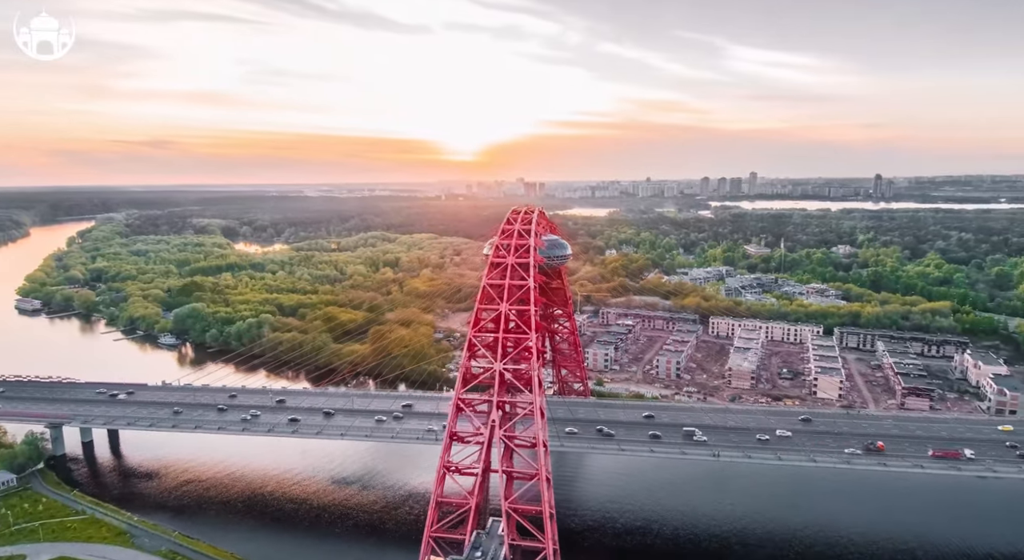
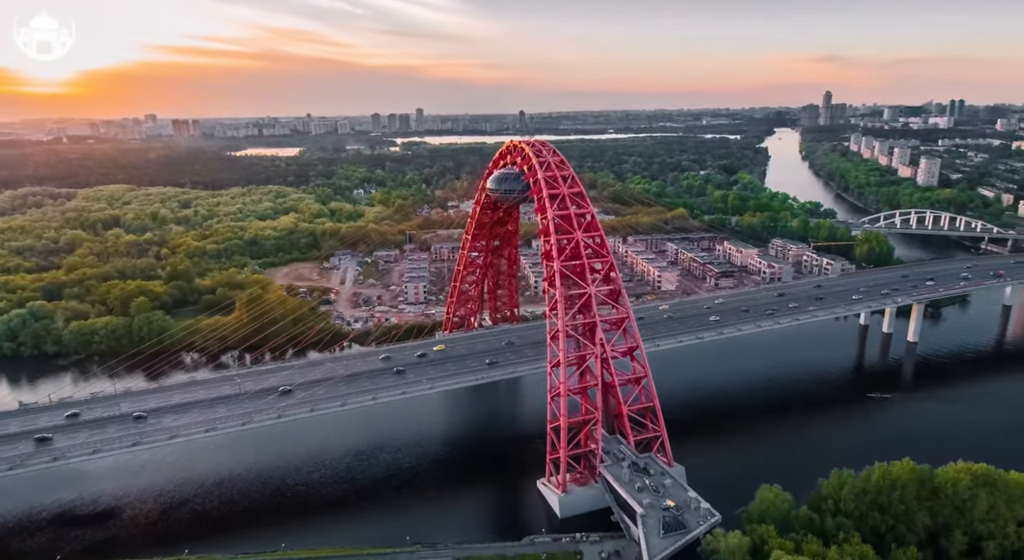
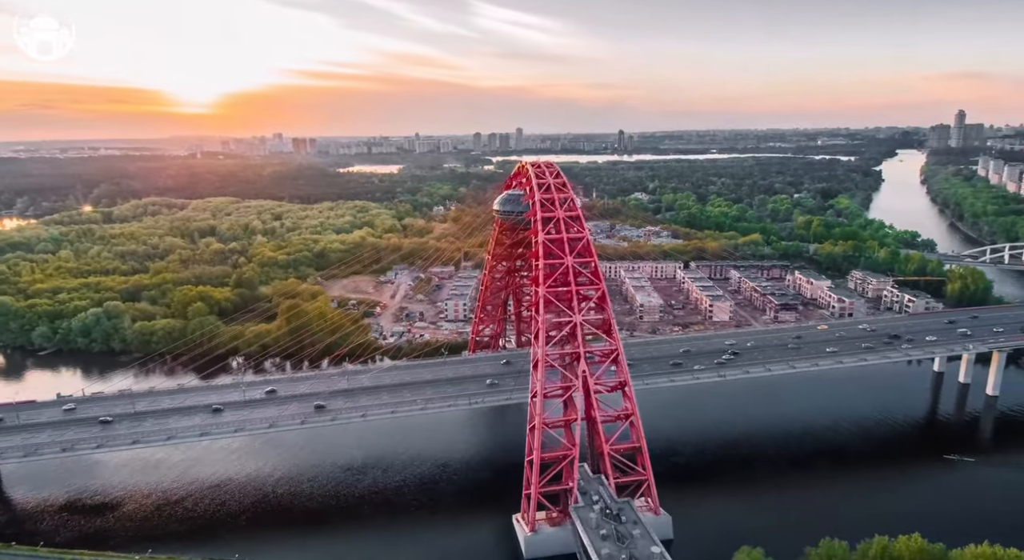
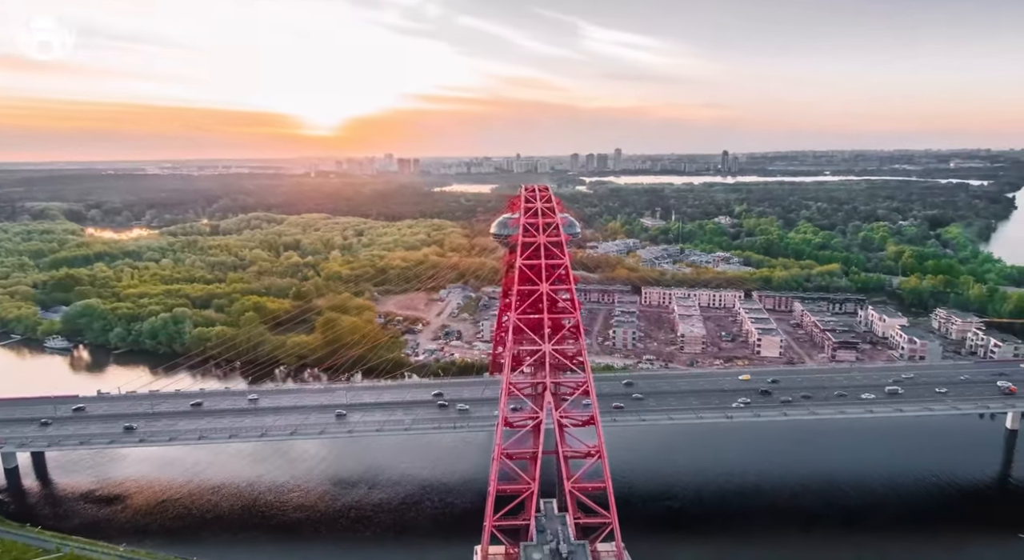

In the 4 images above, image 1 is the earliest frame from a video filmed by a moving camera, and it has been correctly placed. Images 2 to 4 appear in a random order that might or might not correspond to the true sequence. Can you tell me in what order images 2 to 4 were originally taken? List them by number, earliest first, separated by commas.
4, 3, 2
